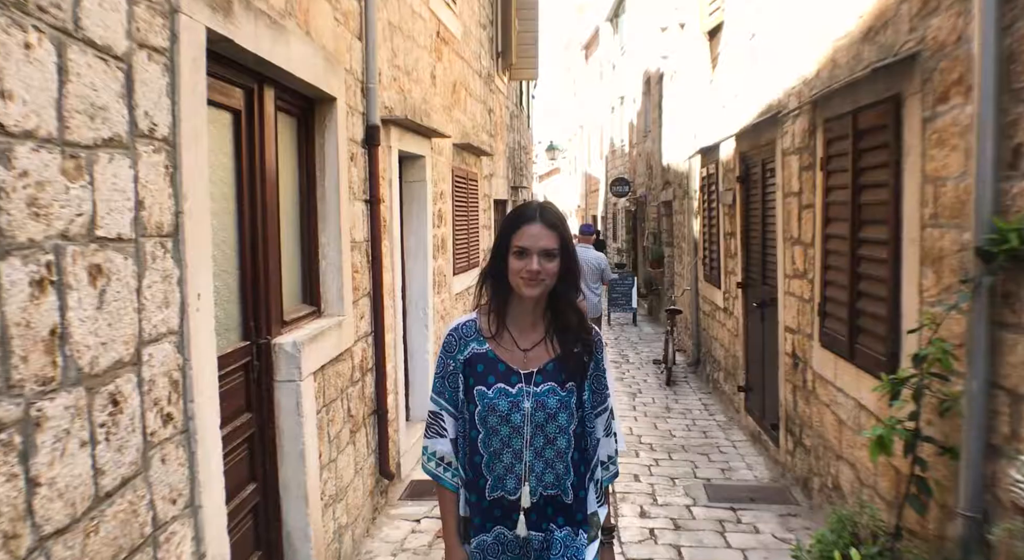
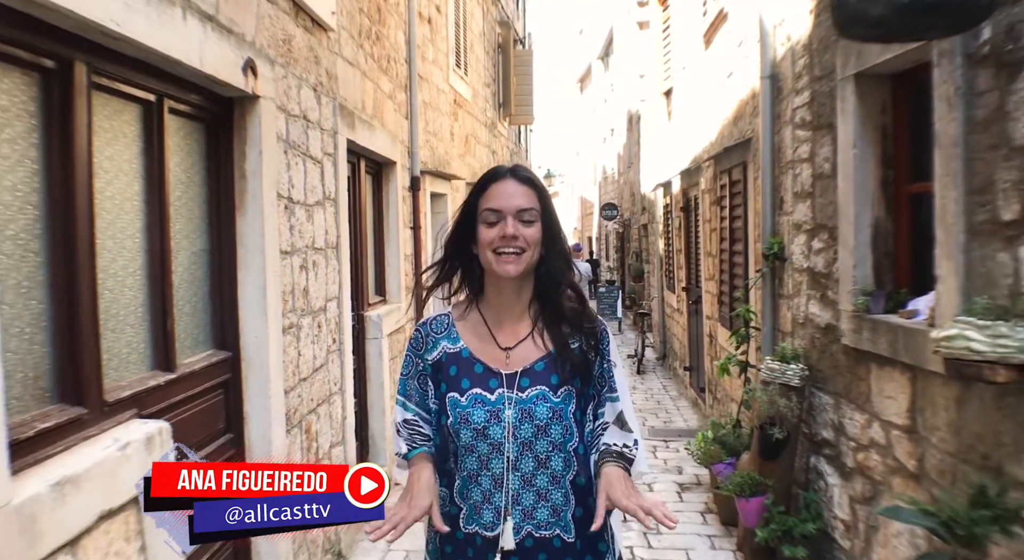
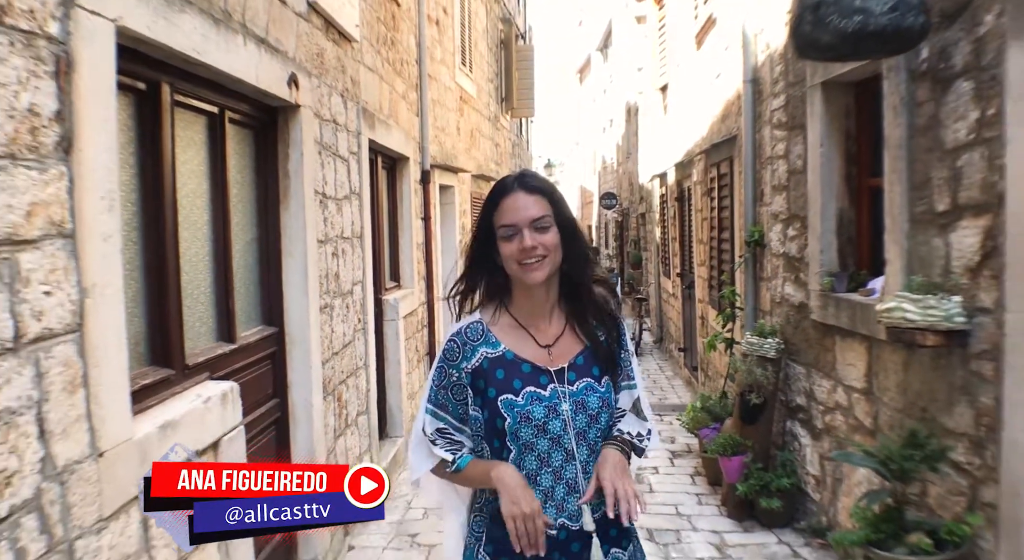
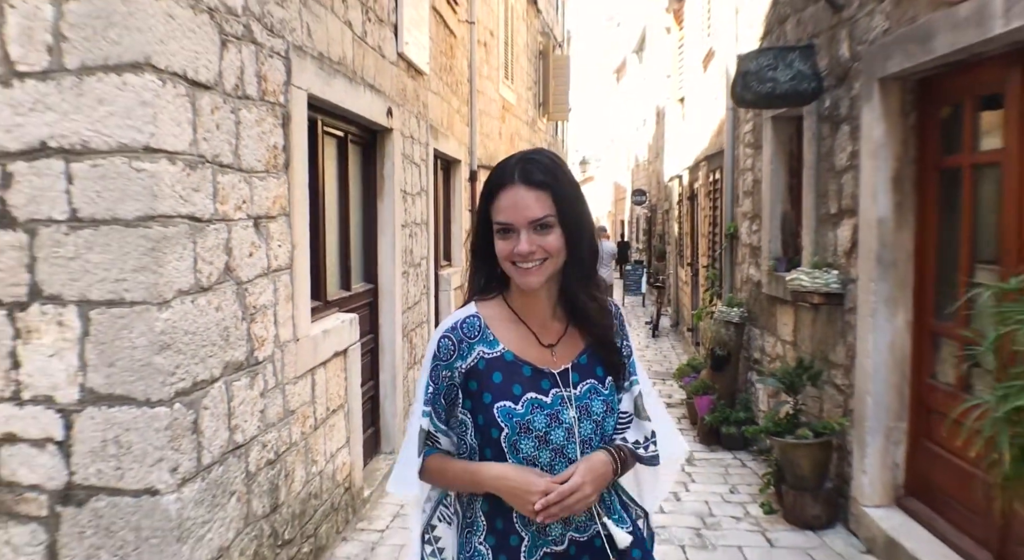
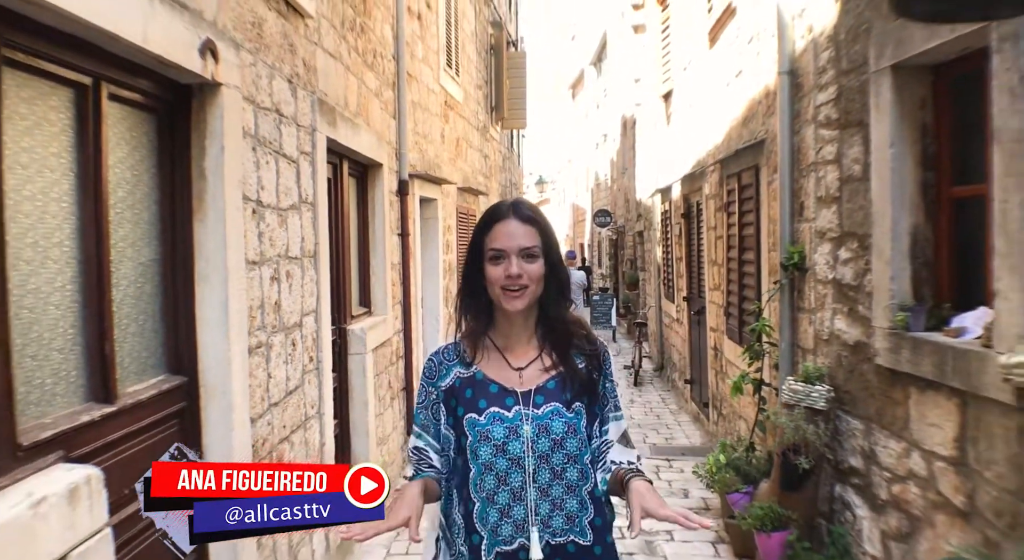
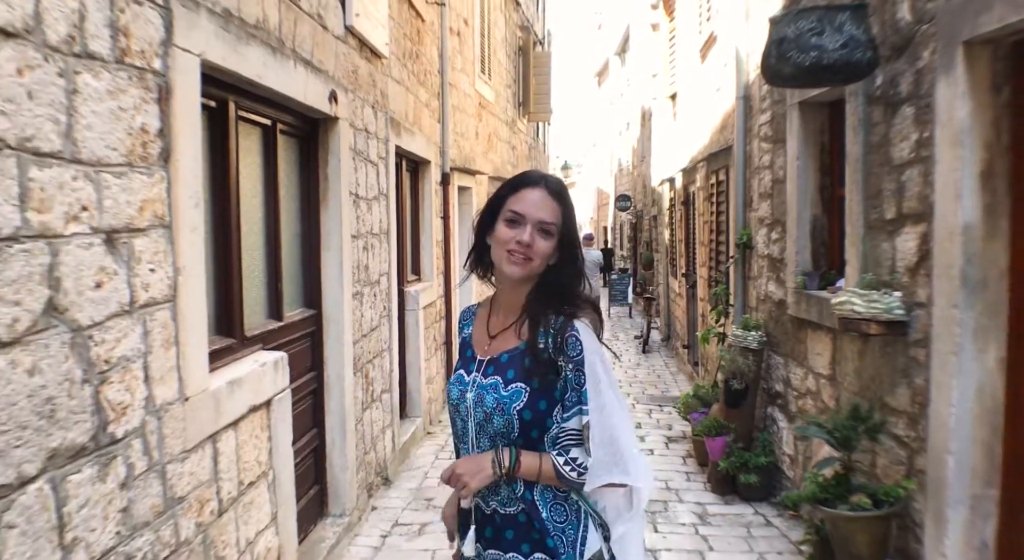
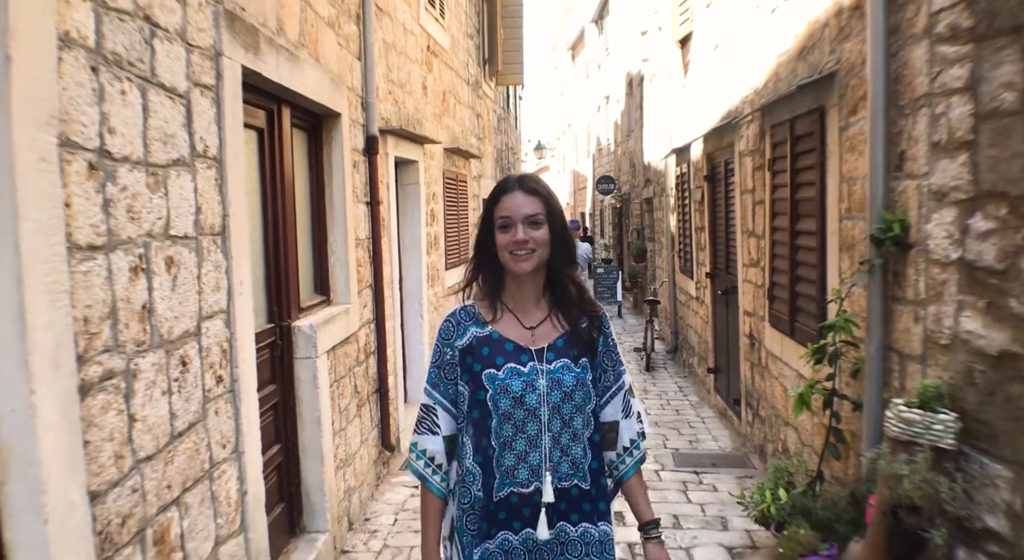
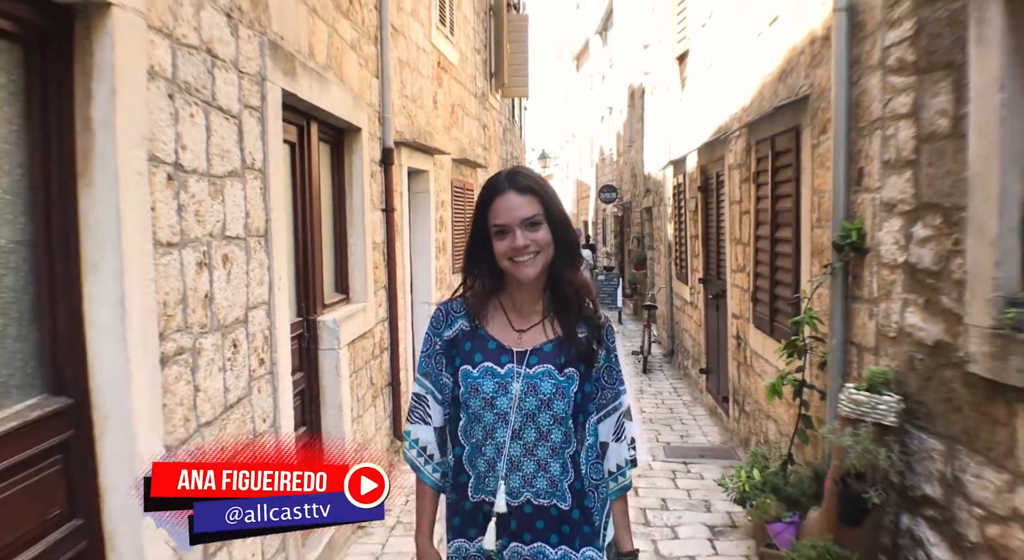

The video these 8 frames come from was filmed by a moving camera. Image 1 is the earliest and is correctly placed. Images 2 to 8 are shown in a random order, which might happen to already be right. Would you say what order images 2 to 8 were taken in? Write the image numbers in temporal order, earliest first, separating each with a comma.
7, 8, 5, 2, 3, 6, 4
